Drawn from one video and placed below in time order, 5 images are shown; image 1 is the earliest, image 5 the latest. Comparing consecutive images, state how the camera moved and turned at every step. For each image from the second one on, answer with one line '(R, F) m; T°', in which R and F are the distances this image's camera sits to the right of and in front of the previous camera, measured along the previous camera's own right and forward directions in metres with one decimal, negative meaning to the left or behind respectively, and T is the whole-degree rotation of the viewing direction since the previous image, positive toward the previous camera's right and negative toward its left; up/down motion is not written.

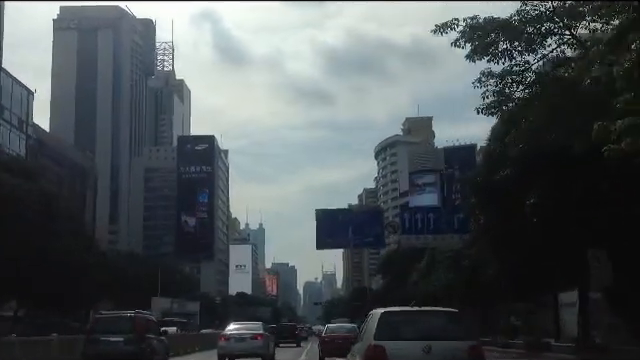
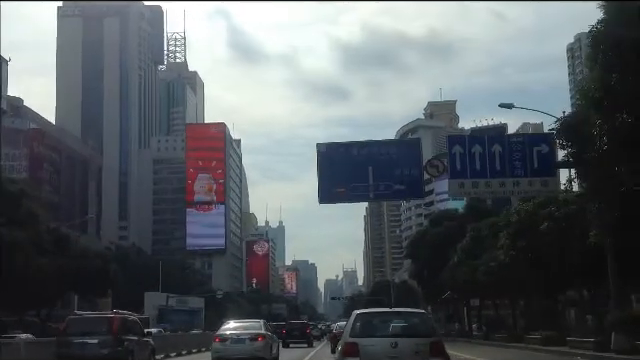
(+0.3, +7.5) m; -1°
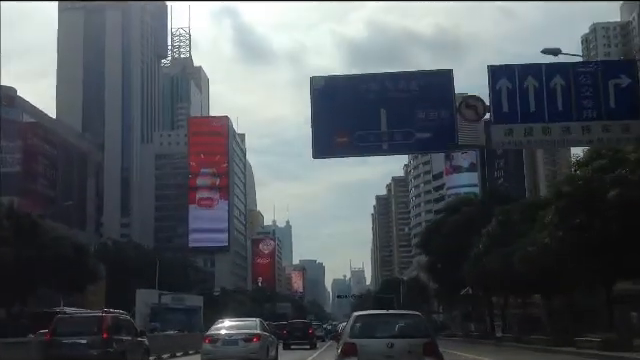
(+0.1, +3.7) m; -1°
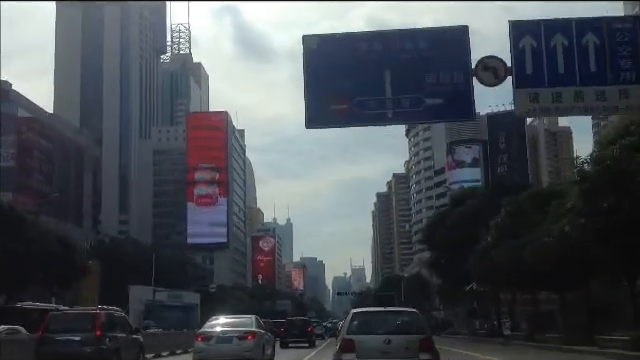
(+0.1, +1.4) m; 0°
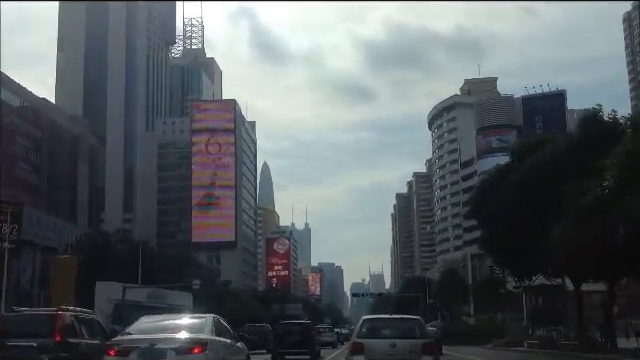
(+0.3, +8.7) m; -1°
